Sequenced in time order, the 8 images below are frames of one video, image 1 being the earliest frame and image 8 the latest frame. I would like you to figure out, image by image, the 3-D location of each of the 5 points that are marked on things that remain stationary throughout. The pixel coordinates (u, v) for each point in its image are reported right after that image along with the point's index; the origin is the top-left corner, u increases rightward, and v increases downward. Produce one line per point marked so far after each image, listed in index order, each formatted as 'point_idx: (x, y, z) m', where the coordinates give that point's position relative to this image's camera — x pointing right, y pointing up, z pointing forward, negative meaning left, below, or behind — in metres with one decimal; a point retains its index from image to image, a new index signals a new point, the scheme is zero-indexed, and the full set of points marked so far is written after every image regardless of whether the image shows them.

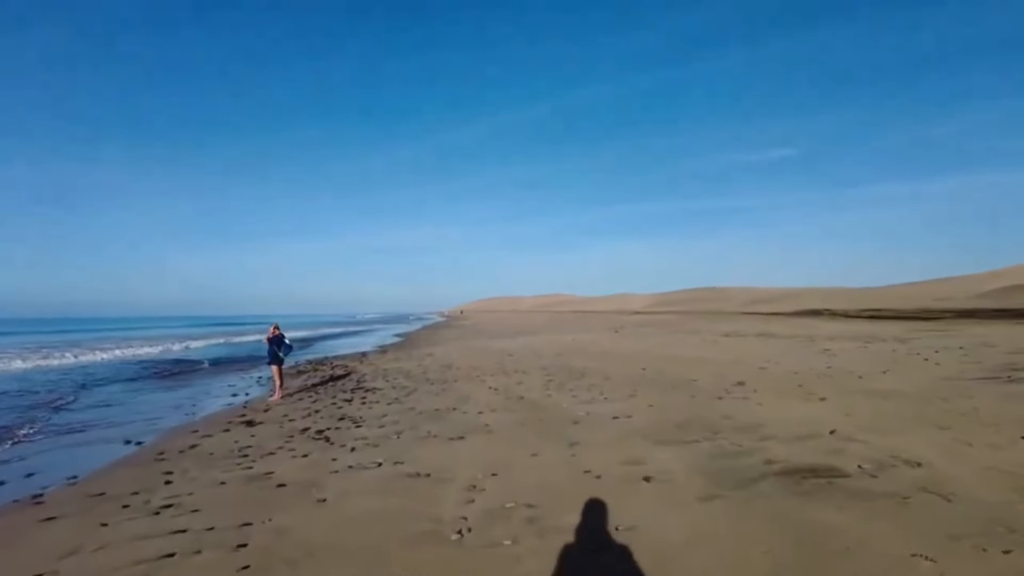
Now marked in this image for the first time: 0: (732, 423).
0: (+2.7, -1.7, +7.4) m
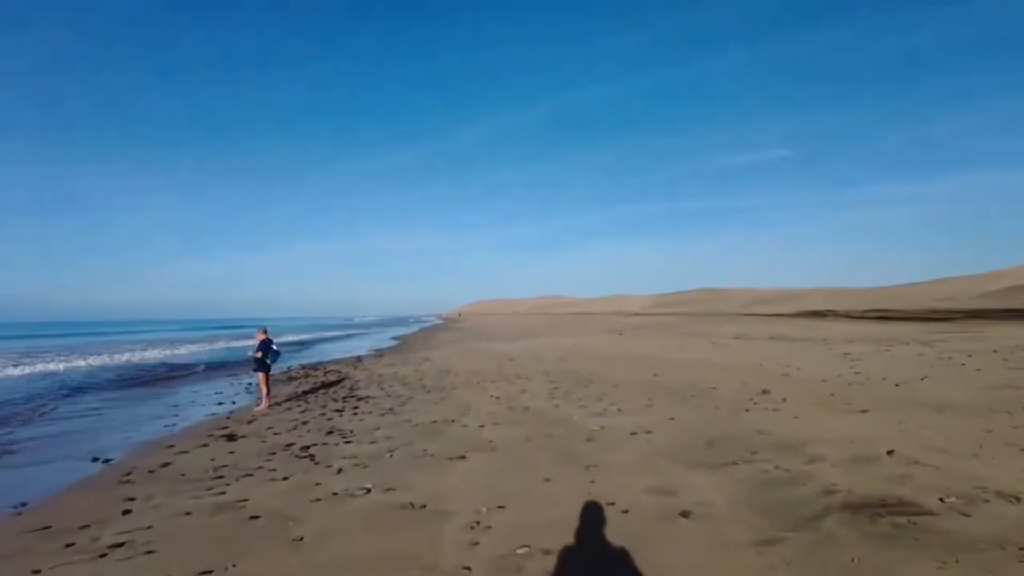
0: (+2.8, -1.7, +6.5) m
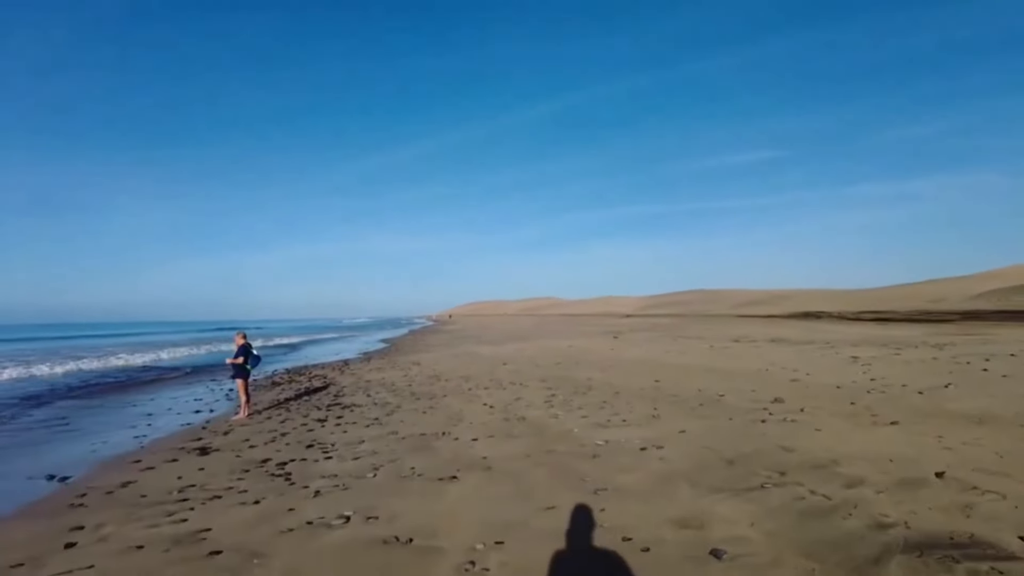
0: (+2.8, -1.7, +5.9) m
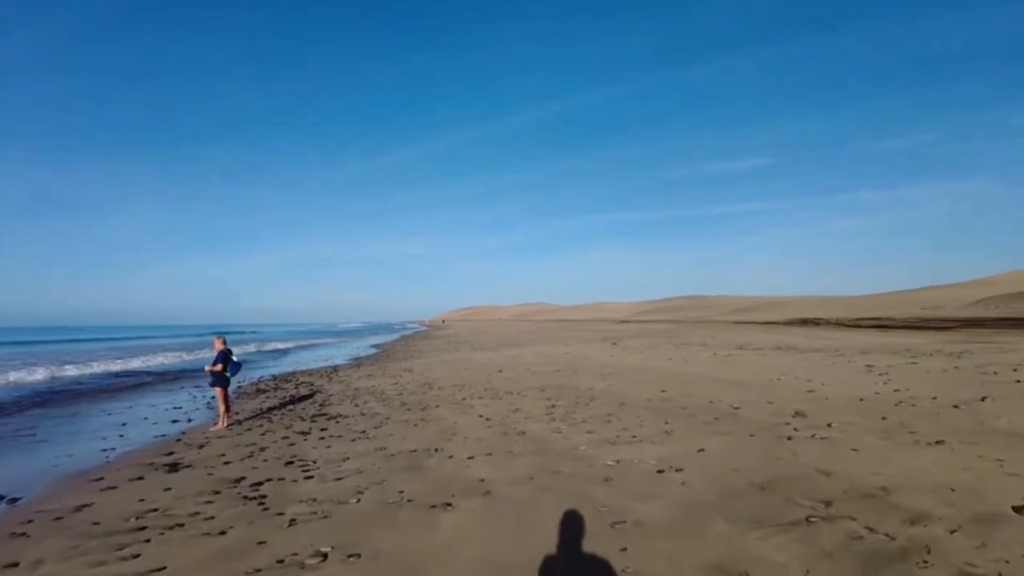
0: (+2.8, -1.7, +5.1) m
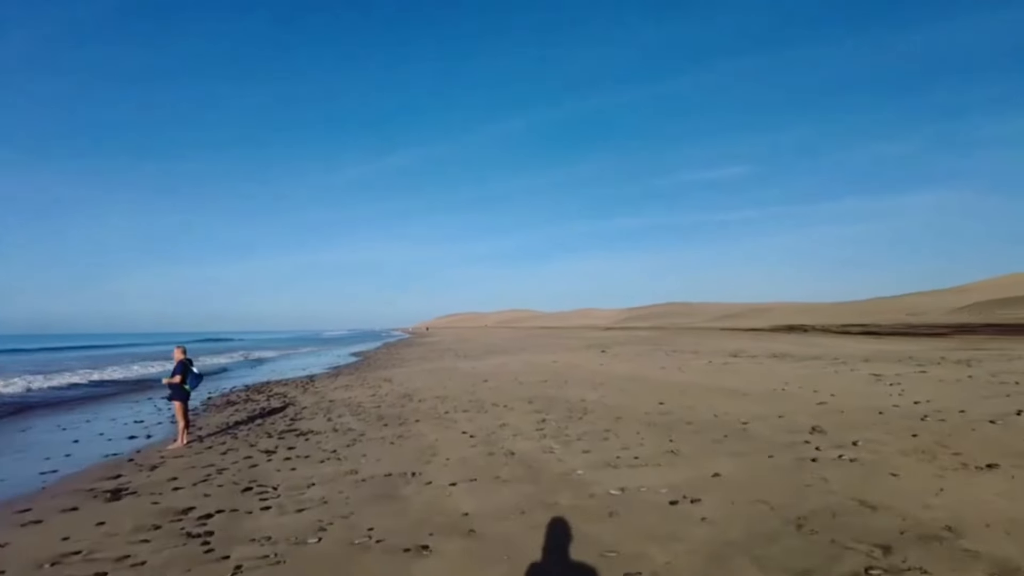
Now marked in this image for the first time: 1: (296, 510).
0: (+2.8, -1.7, +4.3) m
1: (-2.3, -2.4, +6.5) m
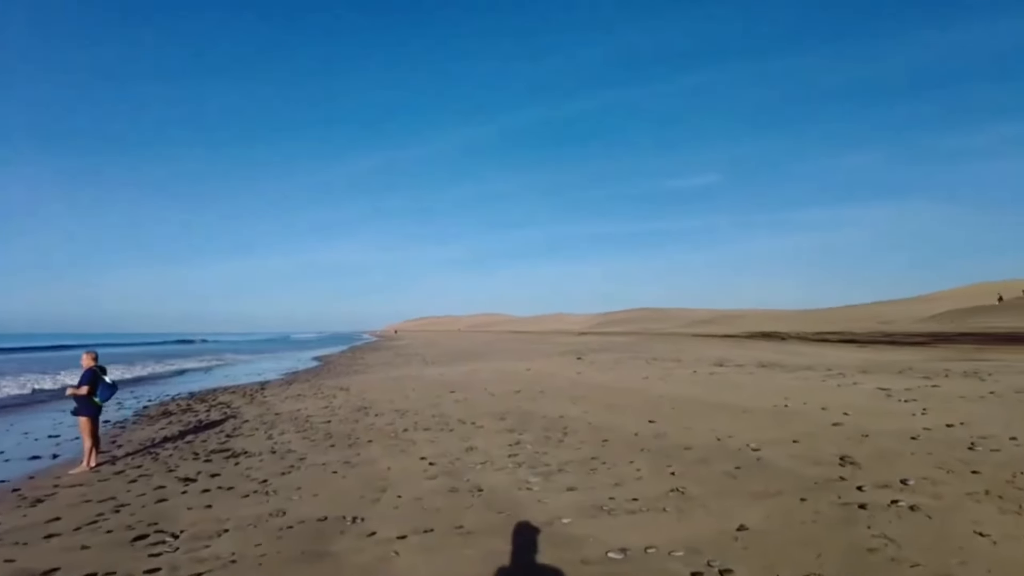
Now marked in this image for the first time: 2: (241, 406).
0: (+2.6, -1.7, +2.9) m
1: (-2.6, -2.3, +4.9) m
2: (-7.5, -3.3, +16.6) m
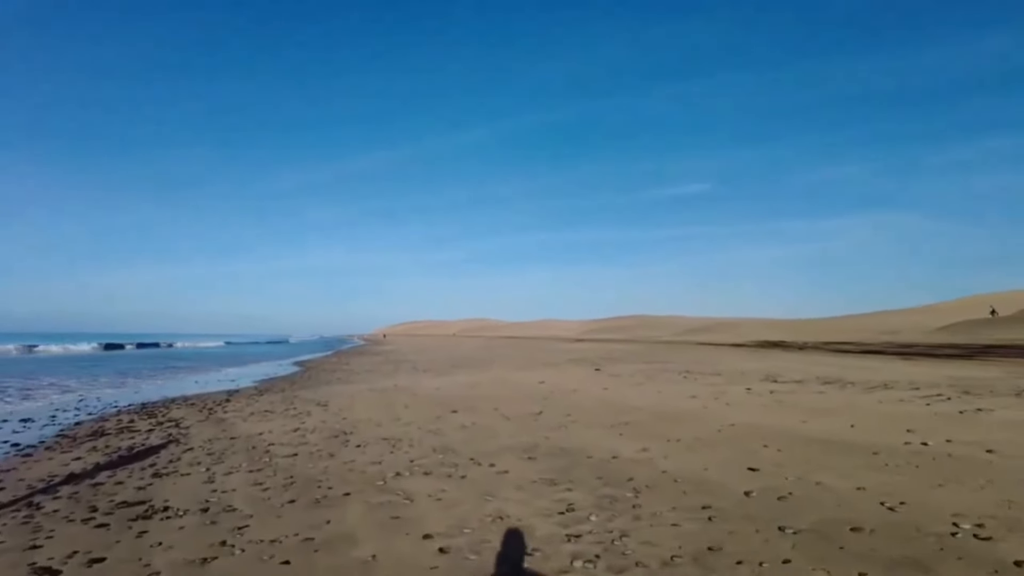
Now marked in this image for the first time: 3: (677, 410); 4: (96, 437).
0: (+3.2, -1.5, 0.0) m
1: (-2.1, -2.1, +1.8) m
2: (-7.2, -3.1, +13.5) m
3: (+3.1, -2.3, +11.5) m
4: (-8.6, -3.1, +12.4) m
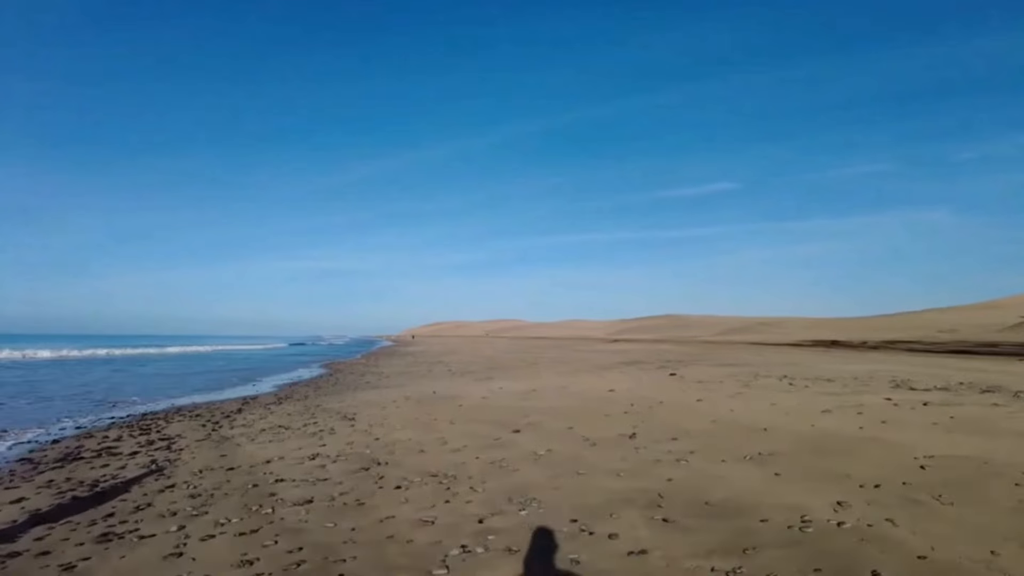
0: (+4.0, -1.2, -3.0) m
1: (-1.2, -1.8, -1.0) m
2: (-5.9, -2.8, +10.9) m
3: (+4.4, -2.0, +8.5) m
4: (-7.3, -2.9, +9.8) m
